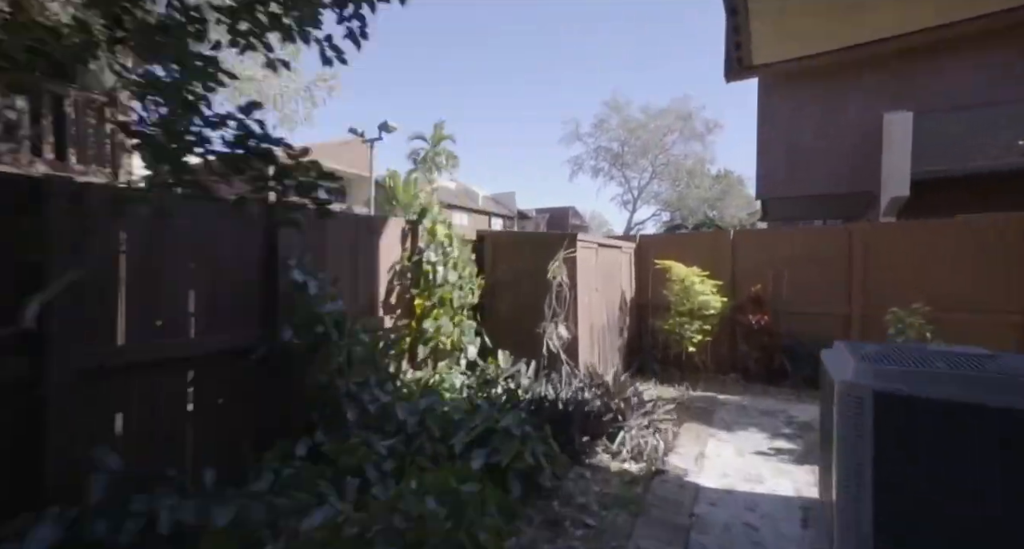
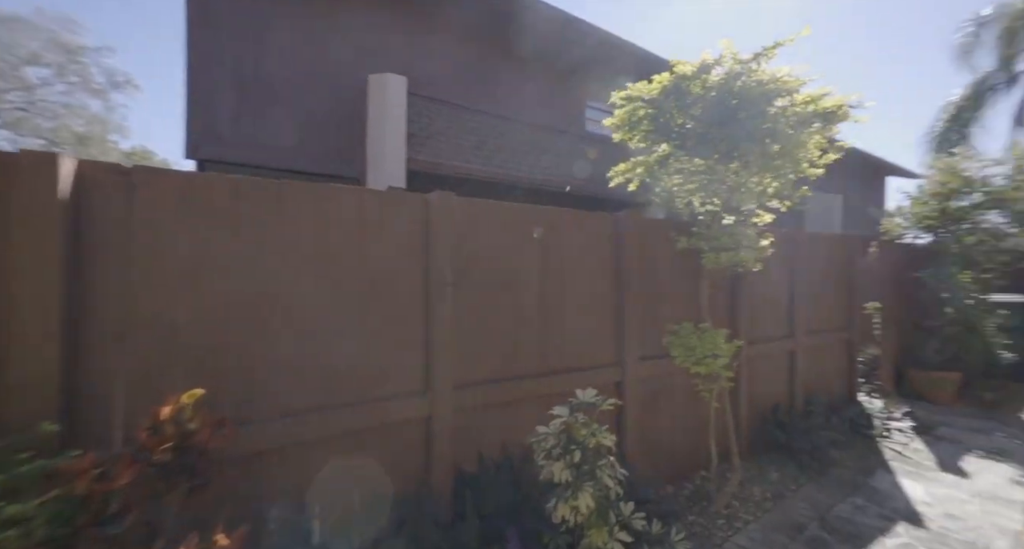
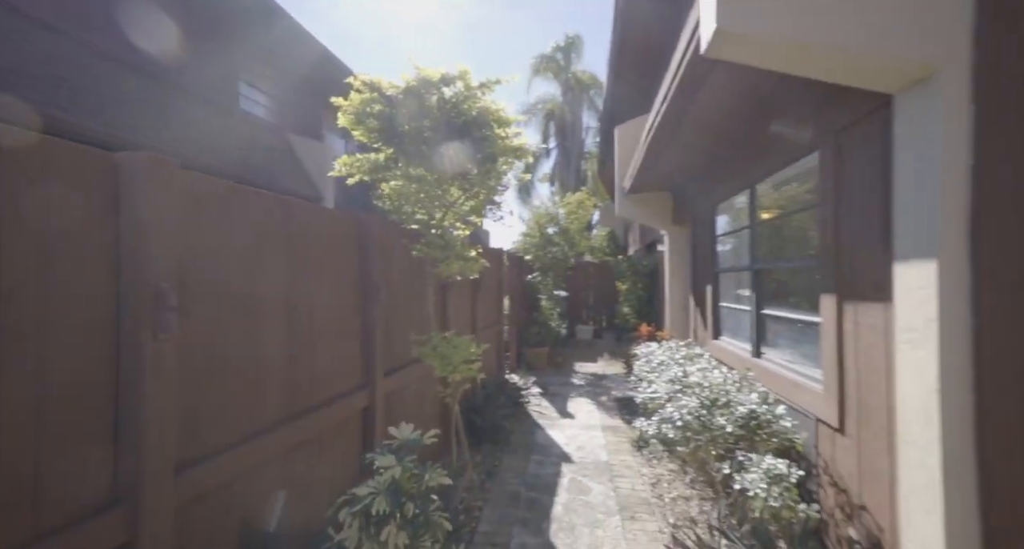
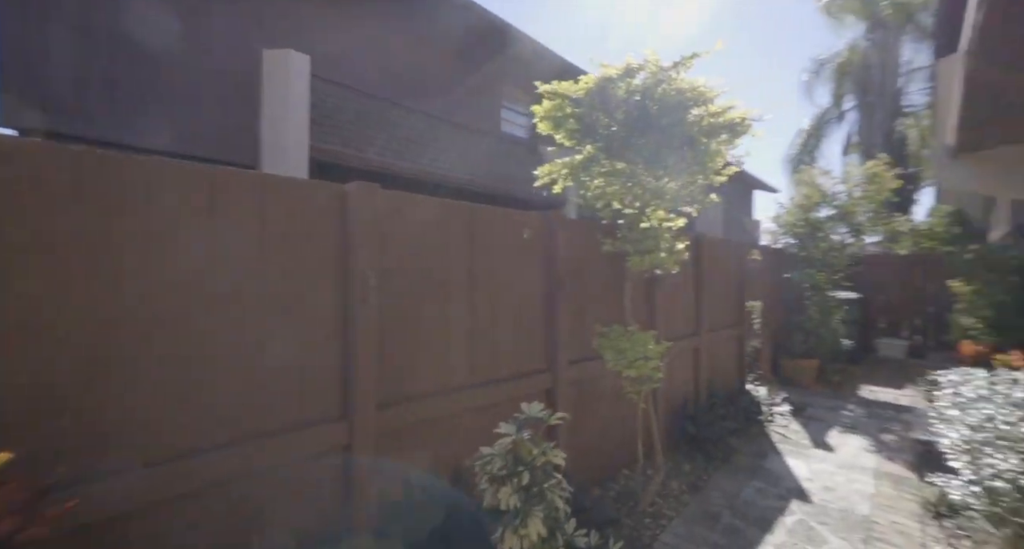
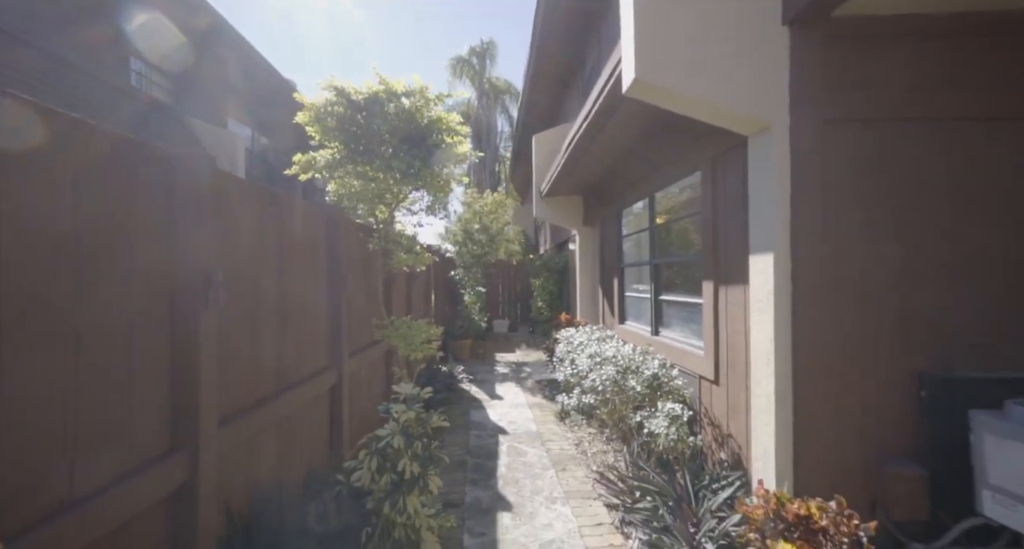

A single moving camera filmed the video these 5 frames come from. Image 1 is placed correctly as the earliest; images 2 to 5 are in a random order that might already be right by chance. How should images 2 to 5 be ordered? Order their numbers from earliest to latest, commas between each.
2, 4, 3, 5
